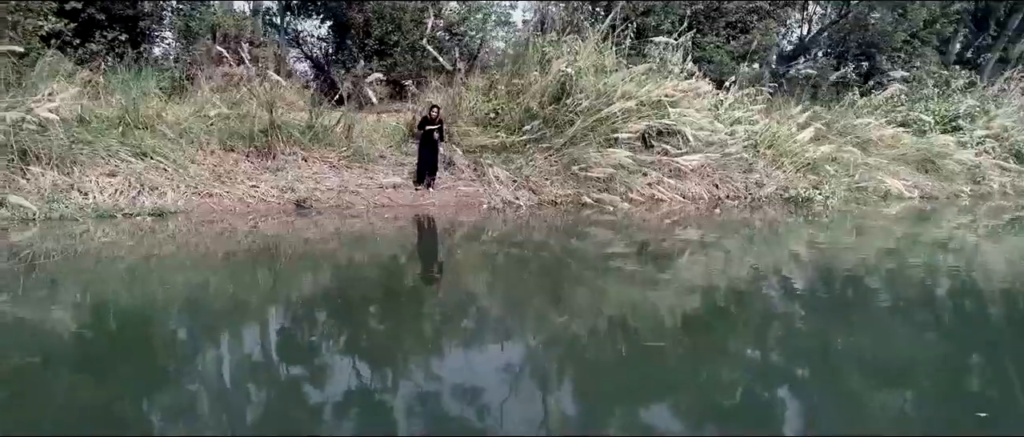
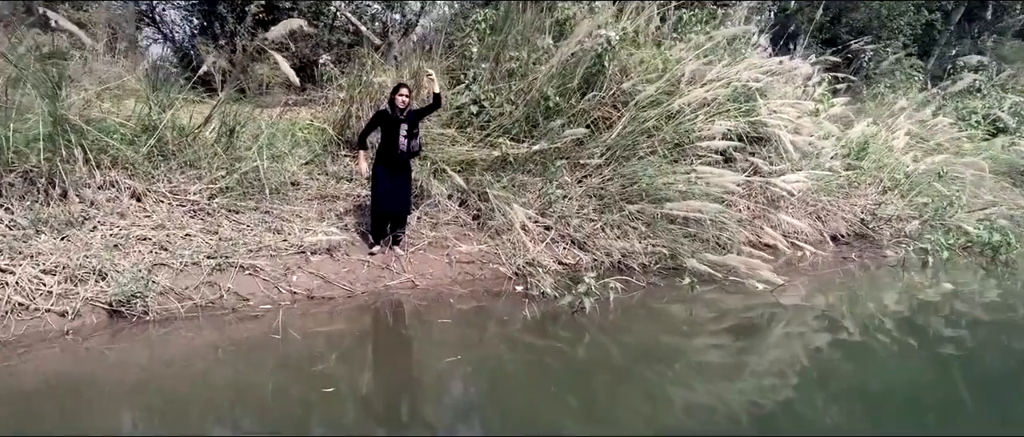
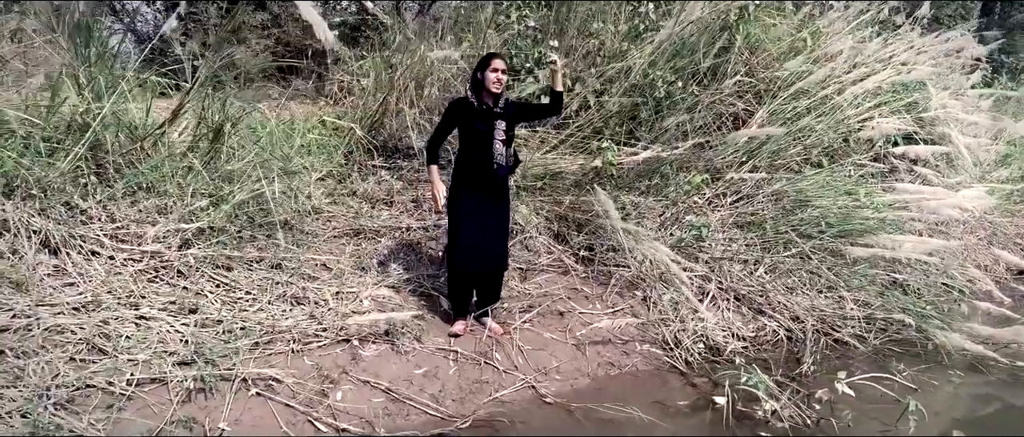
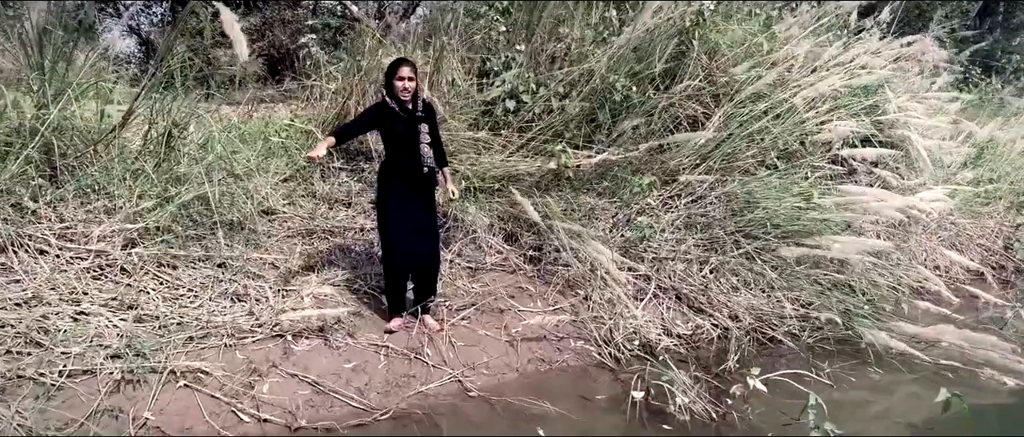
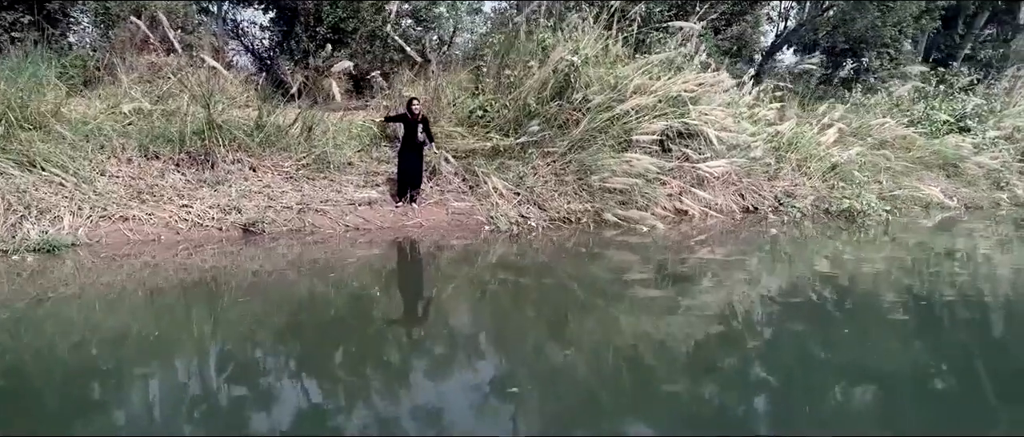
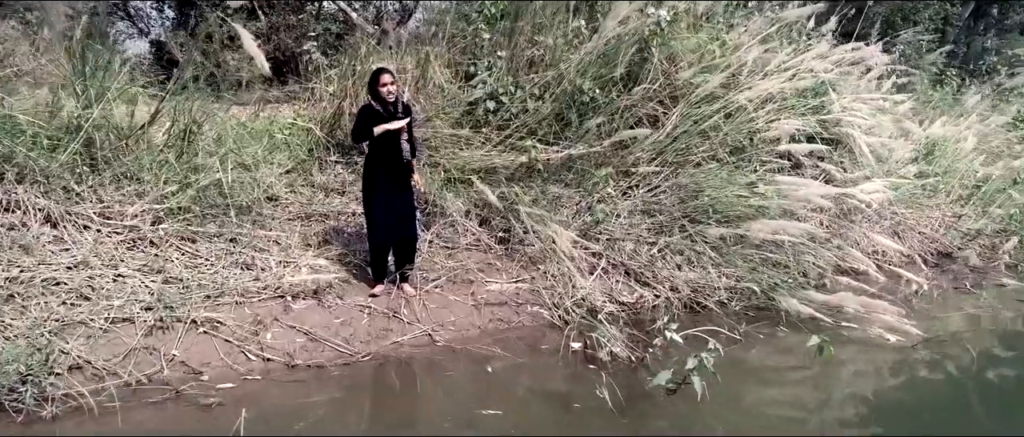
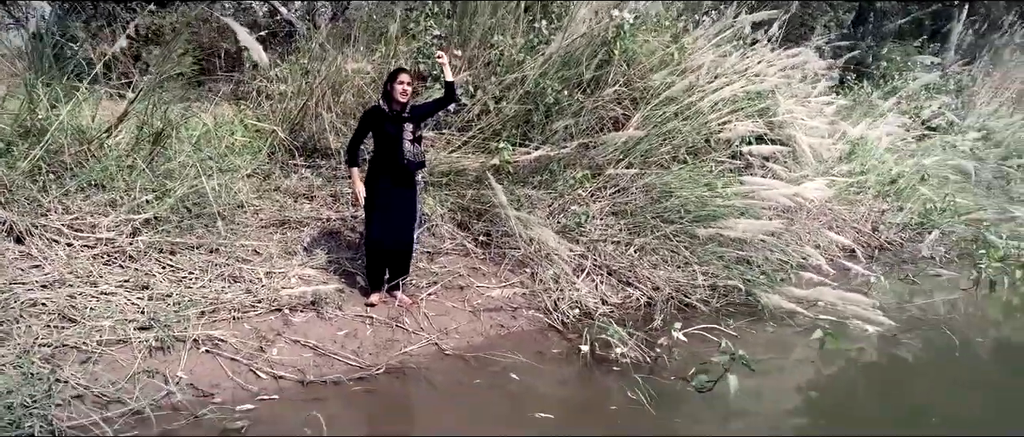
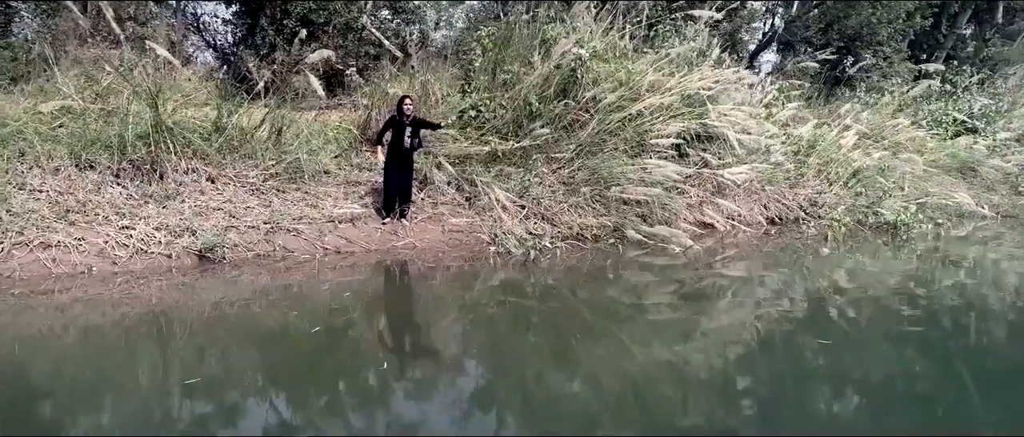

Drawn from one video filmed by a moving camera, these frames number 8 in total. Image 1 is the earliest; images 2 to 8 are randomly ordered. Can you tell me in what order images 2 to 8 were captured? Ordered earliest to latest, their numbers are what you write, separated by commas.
5, 8, 2, 6, 4, 3, 7
